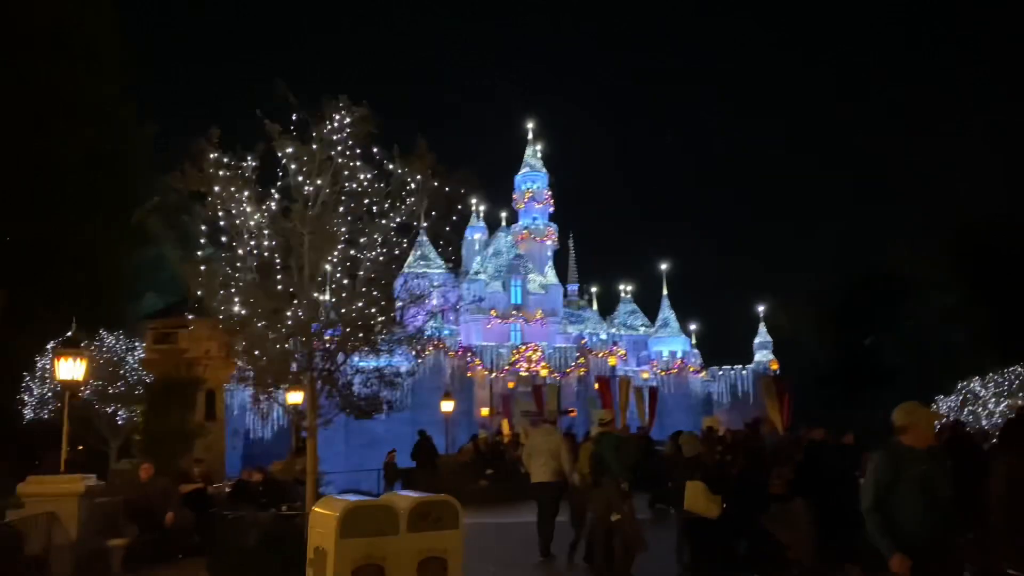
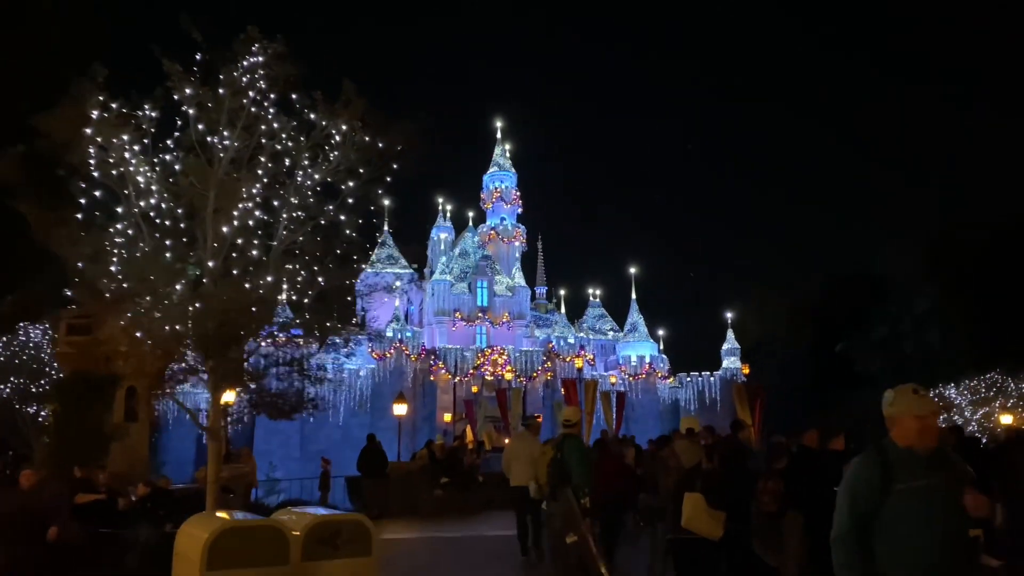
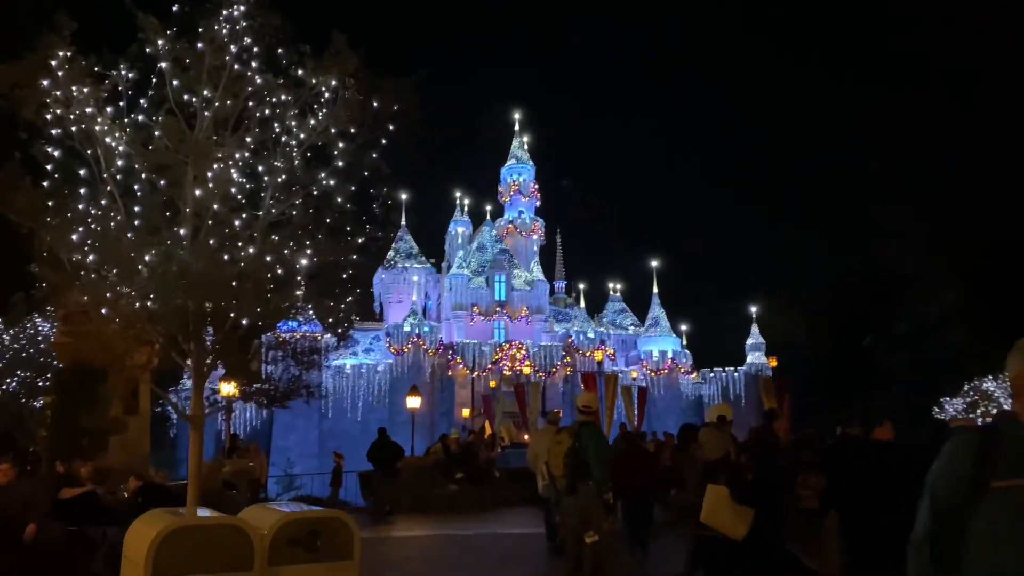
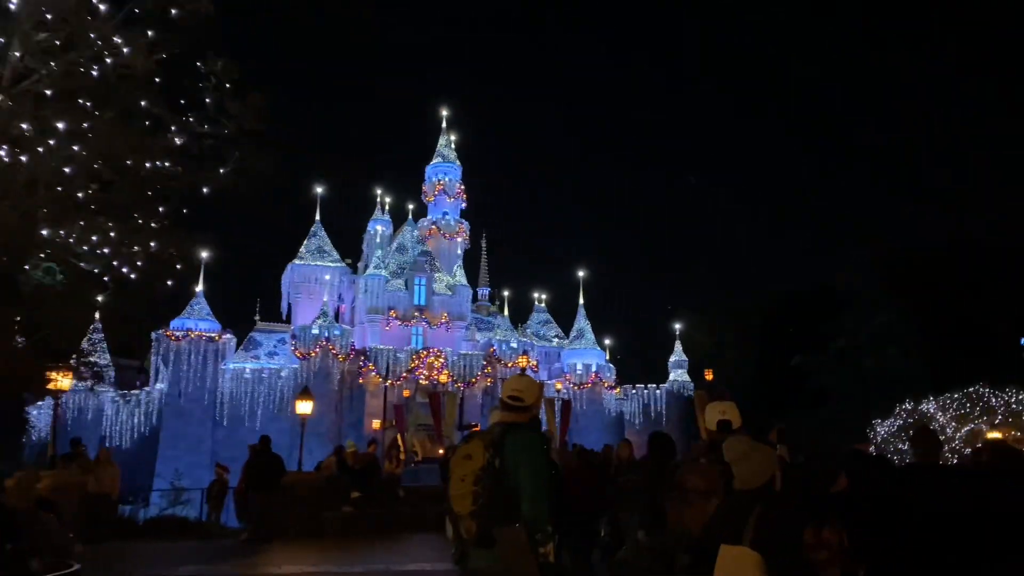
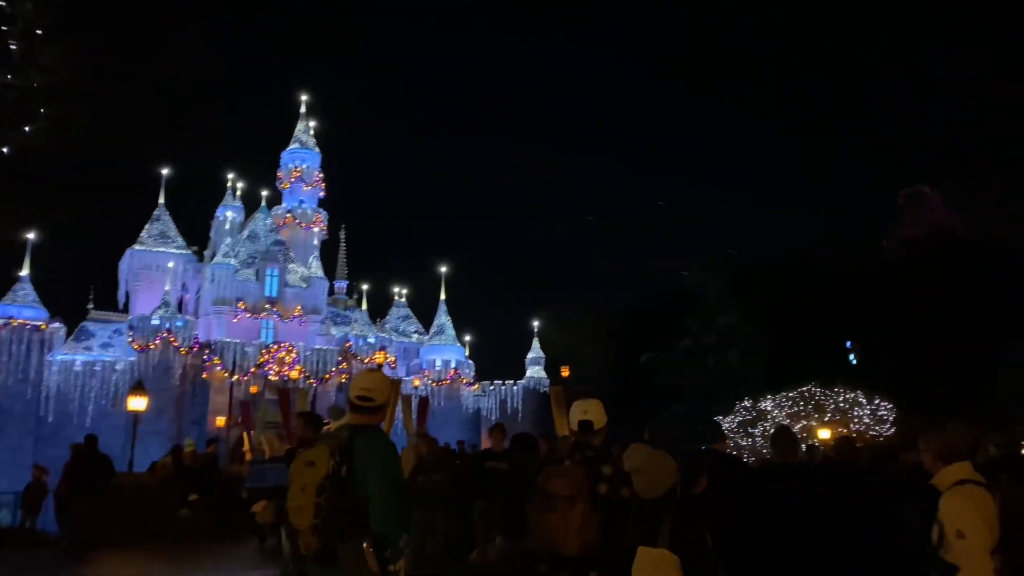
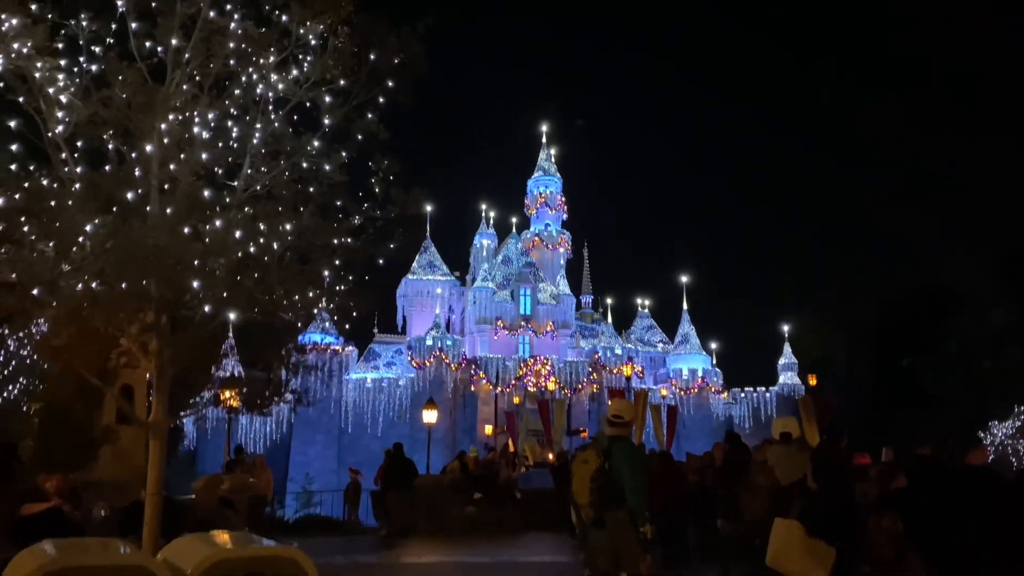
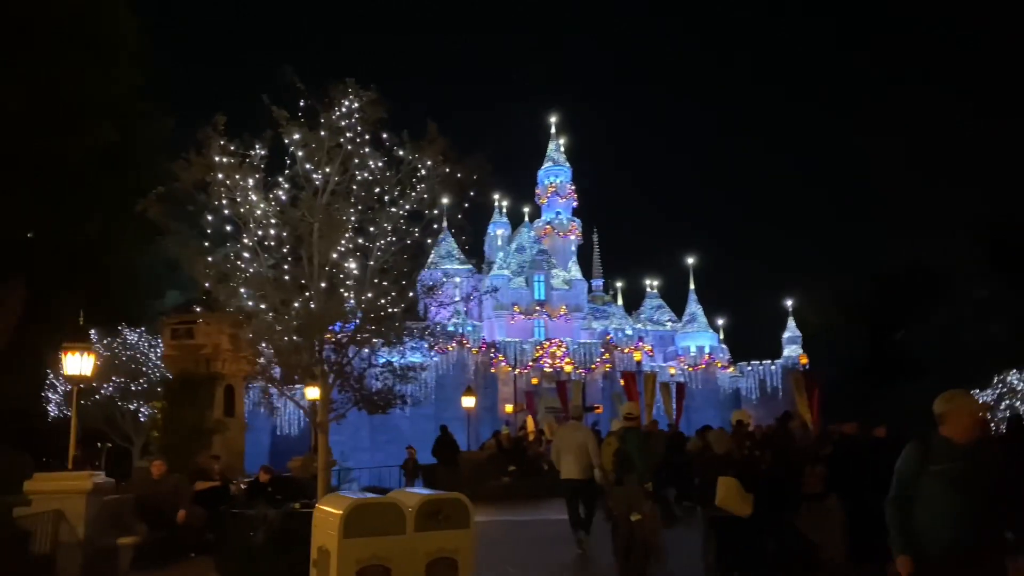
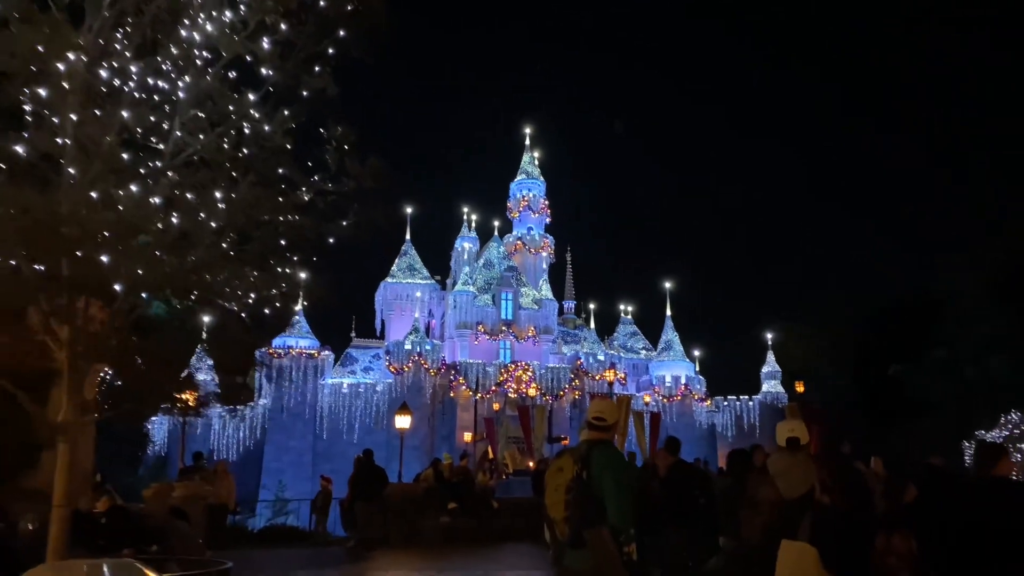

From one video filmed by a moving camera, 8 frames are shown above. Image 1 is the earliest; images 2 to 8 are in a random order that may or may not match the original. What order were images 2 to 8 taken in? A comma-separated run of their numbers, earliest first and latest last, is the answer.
7, 2, 3, 6, 8, 4, 5
